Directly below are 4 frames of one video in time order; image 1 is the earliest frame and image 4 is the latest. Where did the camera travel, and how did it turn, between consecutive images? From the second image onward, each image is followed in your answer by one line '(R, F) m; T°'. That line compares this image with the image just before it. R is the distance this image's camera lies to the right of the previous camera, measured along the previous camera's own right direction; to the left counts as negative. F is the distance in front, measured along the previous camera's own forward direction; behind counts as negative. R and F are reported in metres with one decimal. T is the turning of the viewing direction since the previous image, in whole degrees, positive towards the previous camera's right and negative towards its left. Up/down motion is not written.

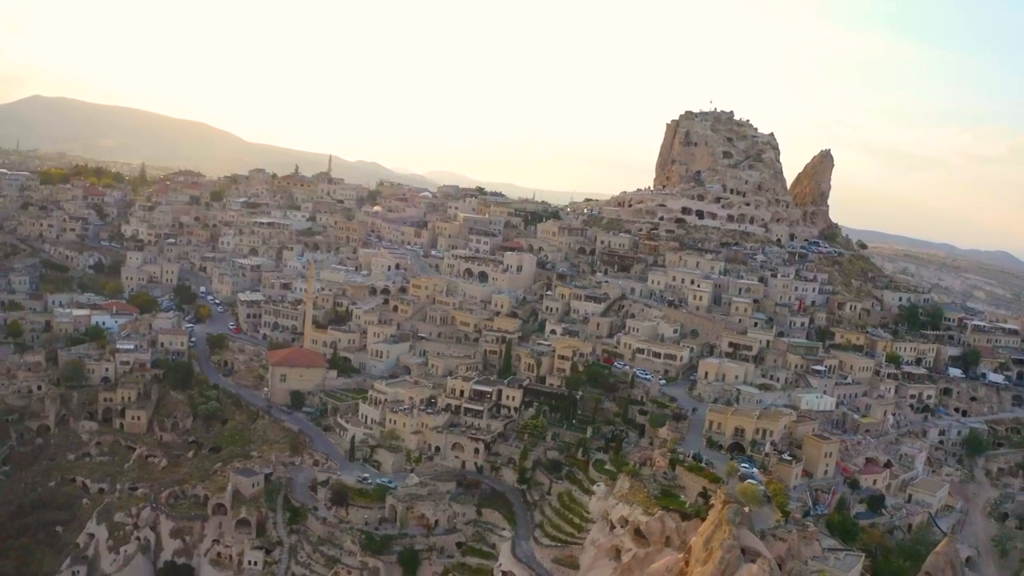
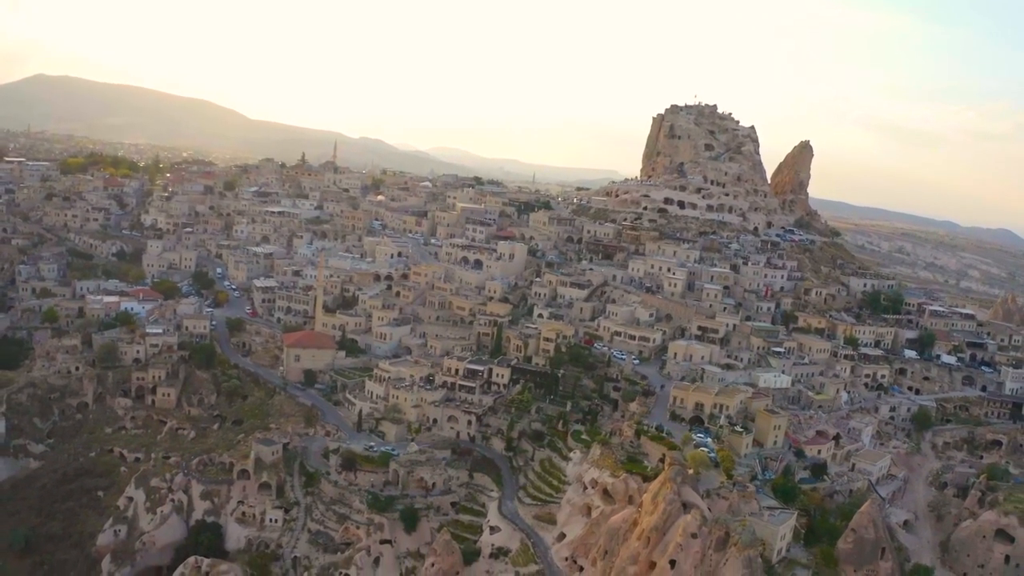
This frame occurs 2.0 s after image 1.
(+0.5, -3.2) m; 0°
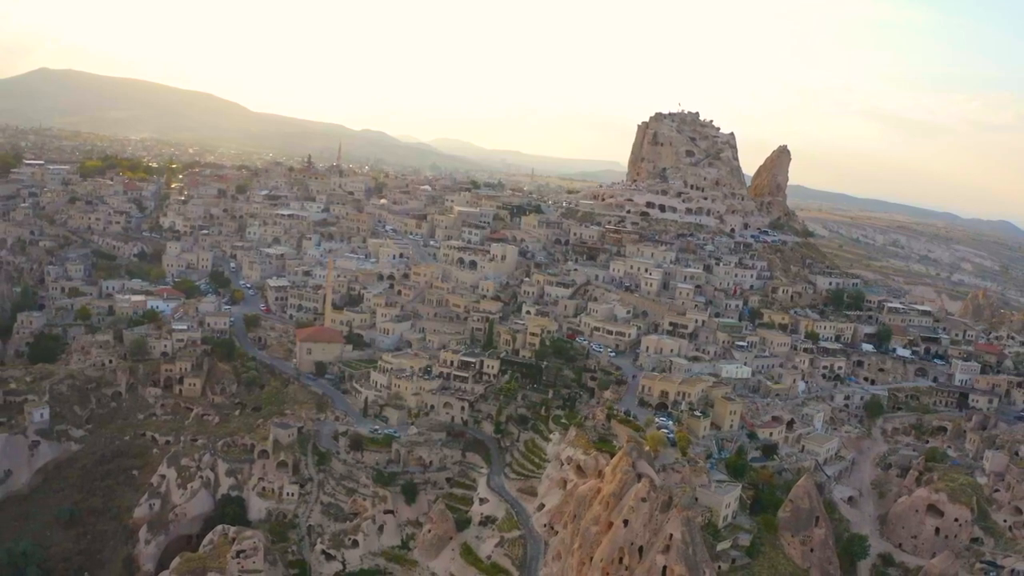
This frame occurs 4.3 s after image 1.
(+0.6, -3.7) m; 0°
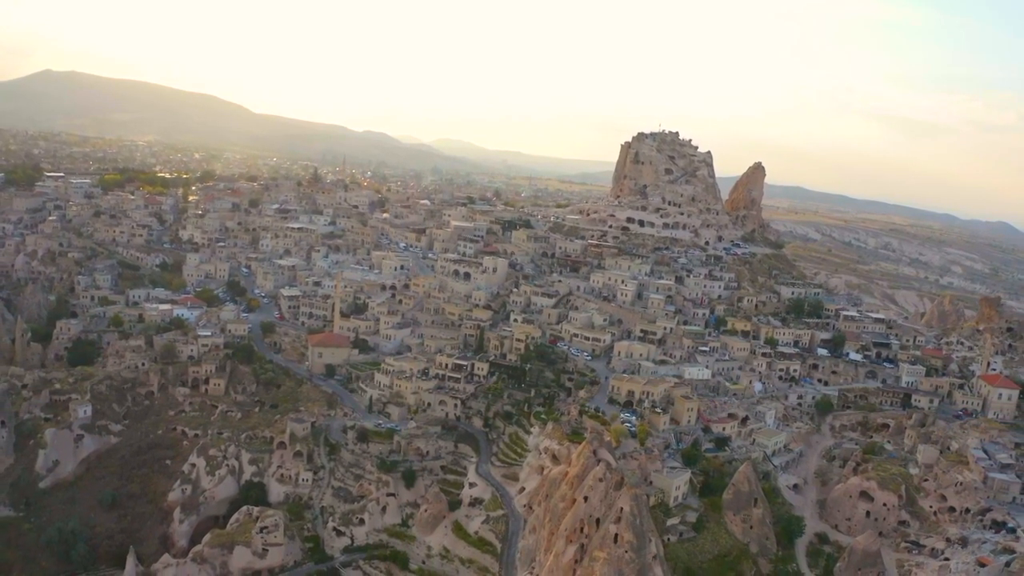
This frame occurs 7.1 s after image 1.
(+0.7, -4.6) m; 0°
